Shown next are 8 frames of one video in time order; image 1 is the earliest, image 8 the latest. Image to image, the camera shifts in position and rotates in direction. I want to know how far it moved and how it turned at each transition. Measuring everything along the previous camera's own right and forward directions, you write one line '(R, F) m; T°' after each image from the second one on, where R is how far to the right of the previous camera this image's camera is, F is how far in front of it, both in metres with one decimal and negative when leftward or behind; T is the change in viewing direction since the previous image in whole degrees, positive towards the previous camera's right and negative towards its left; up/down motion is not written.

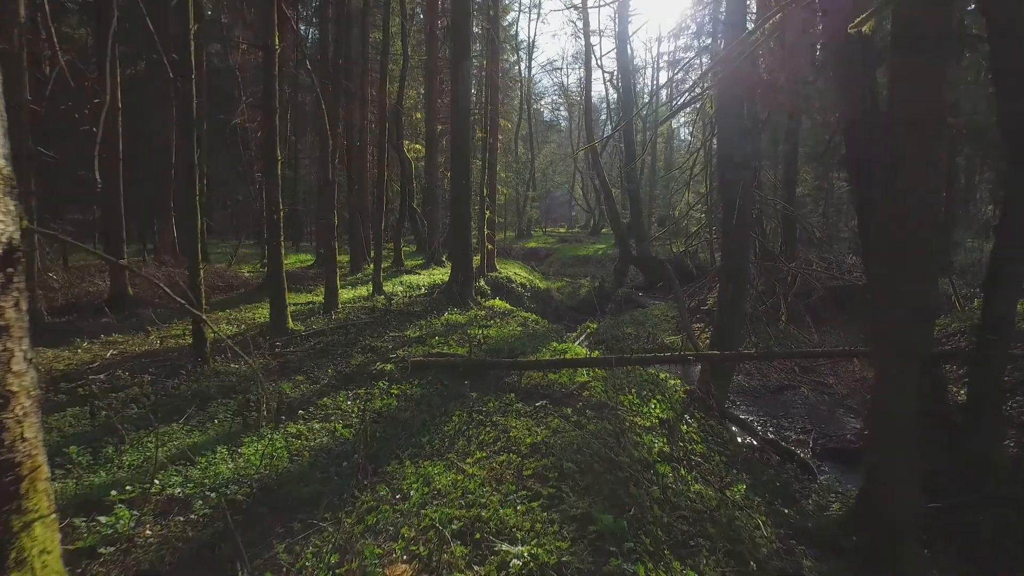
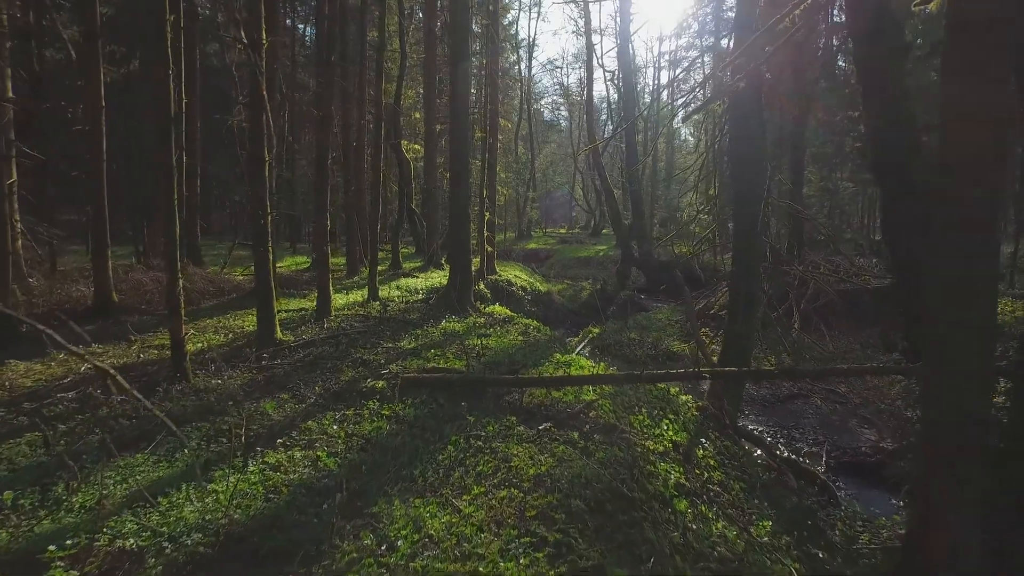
(0.0, +0.5) m; 0°
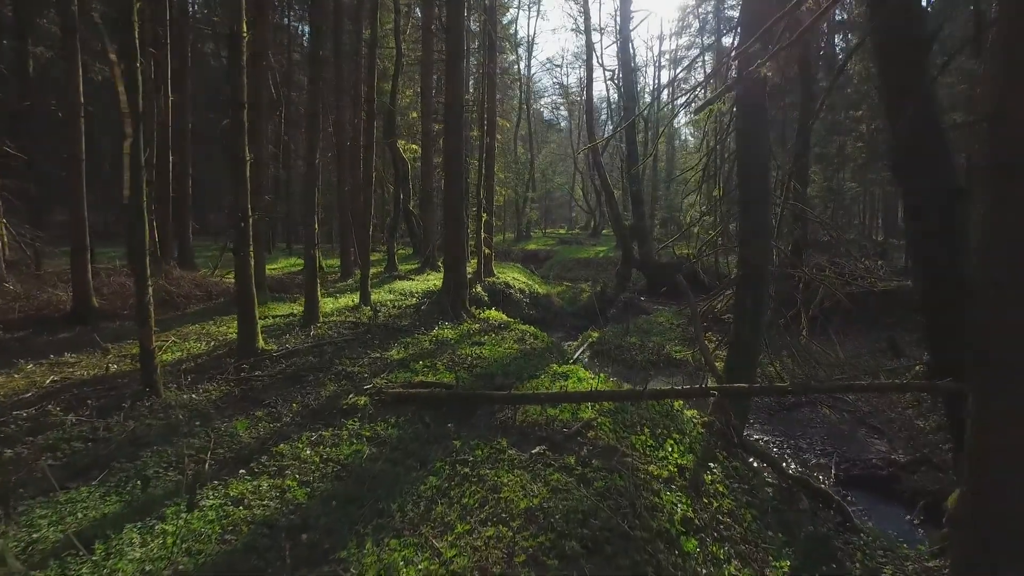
(+0.1, +0.4) m; 0°
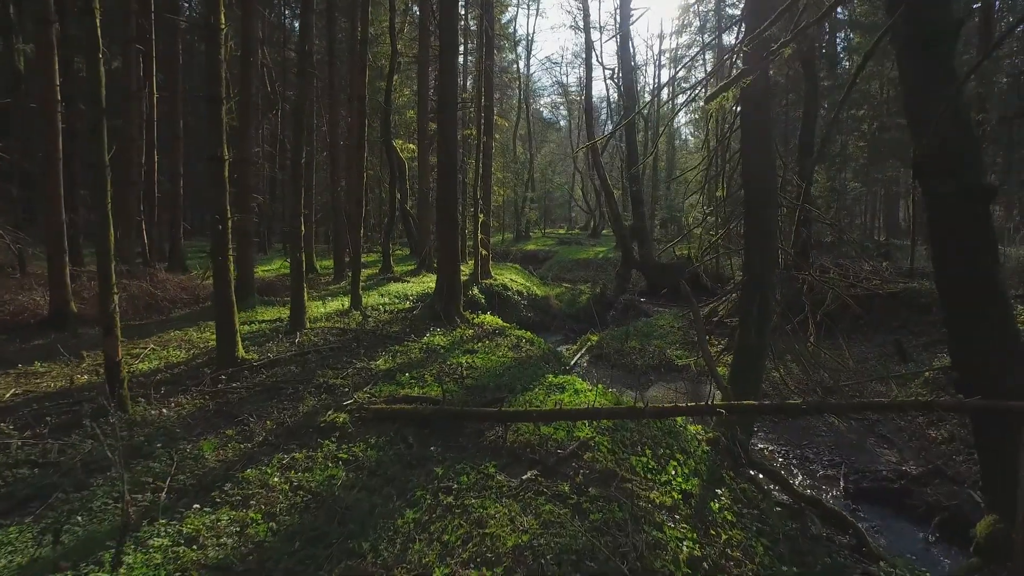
(+0.1, +0.4) m; 0°
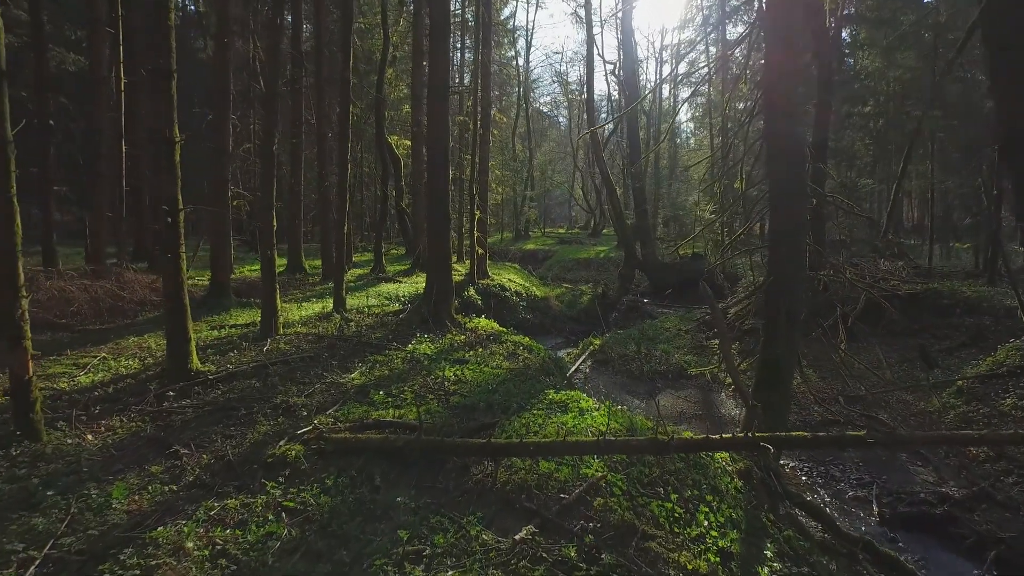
(+0.1, +1.0) m; 0°
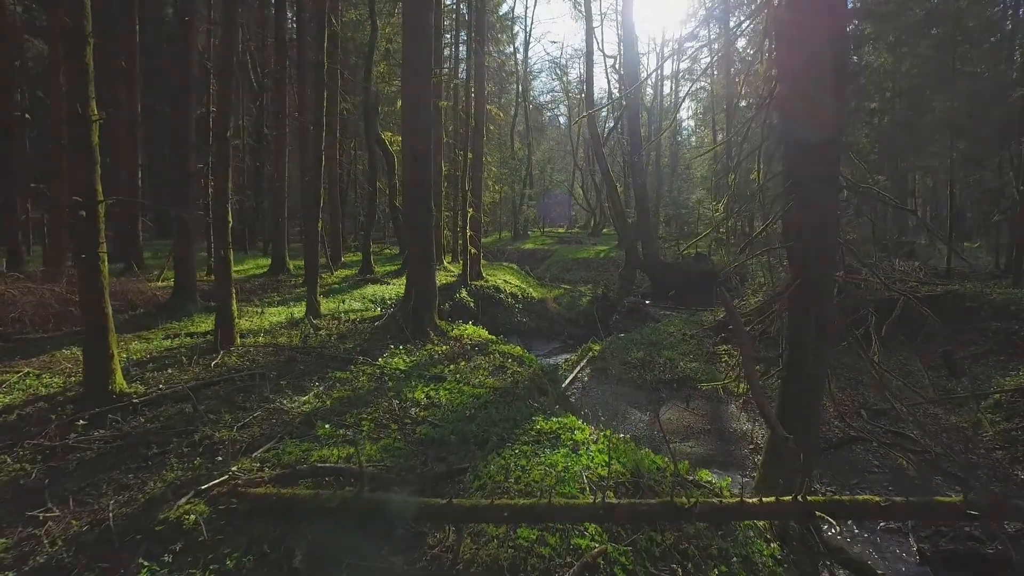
(+0.2, +1.1) m; 0°
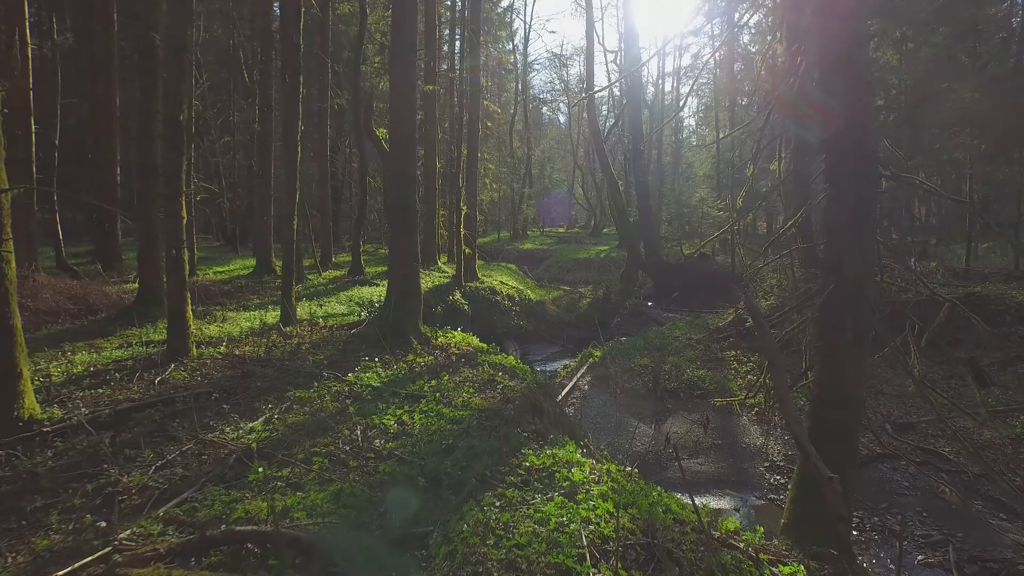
(+0.1, +0.9) m; 0°
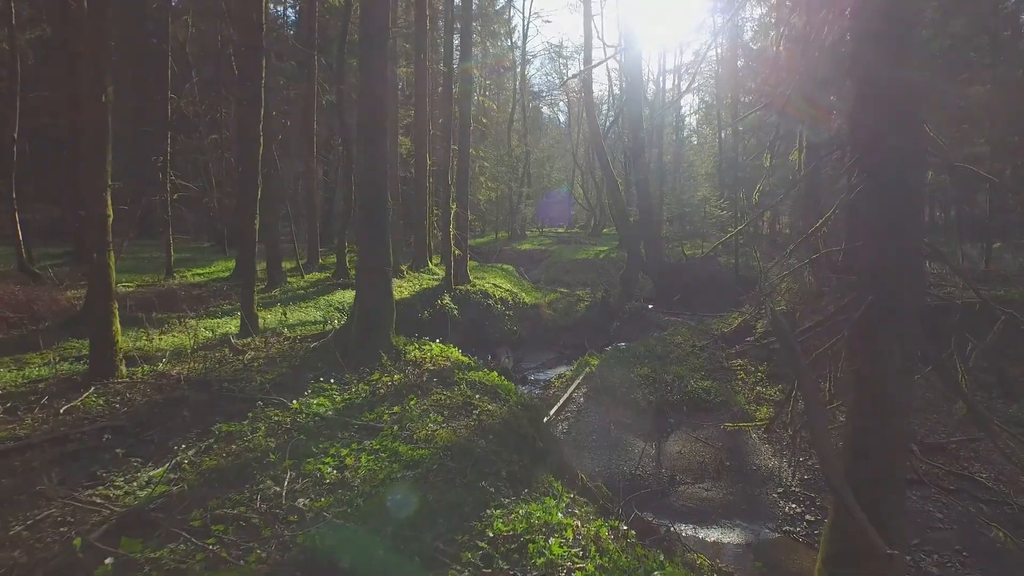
(+0.3, +1.0) m; 0°
